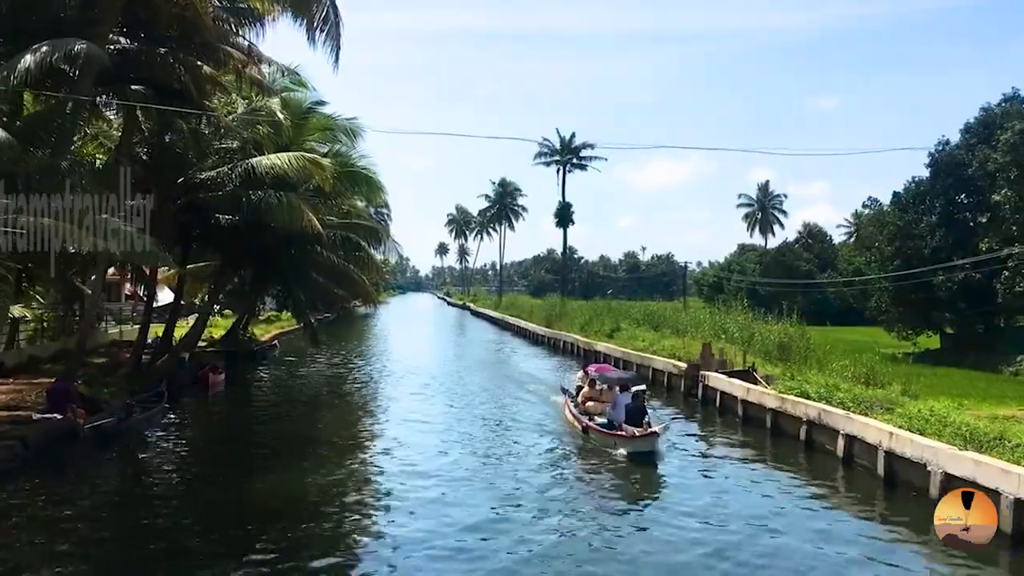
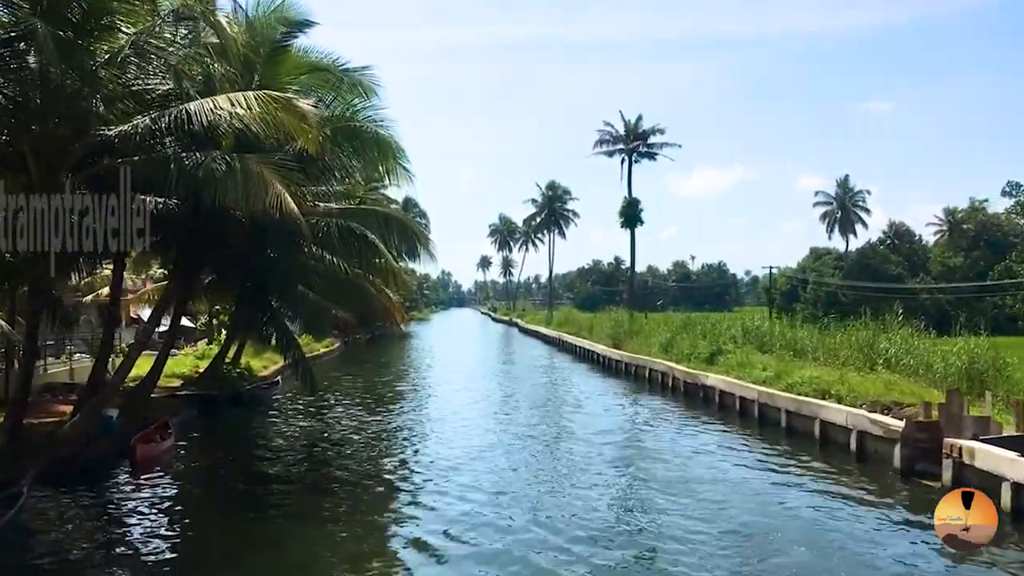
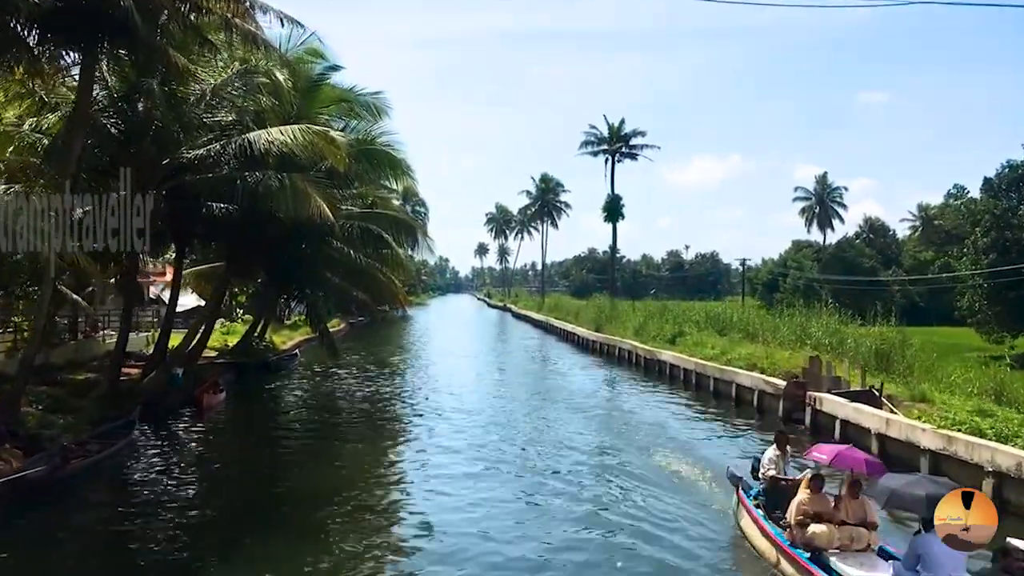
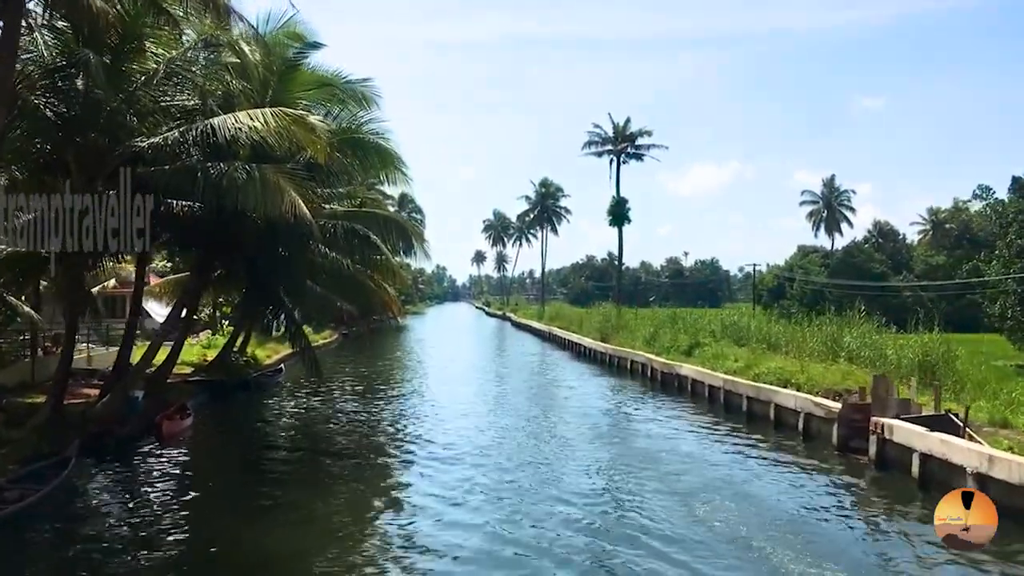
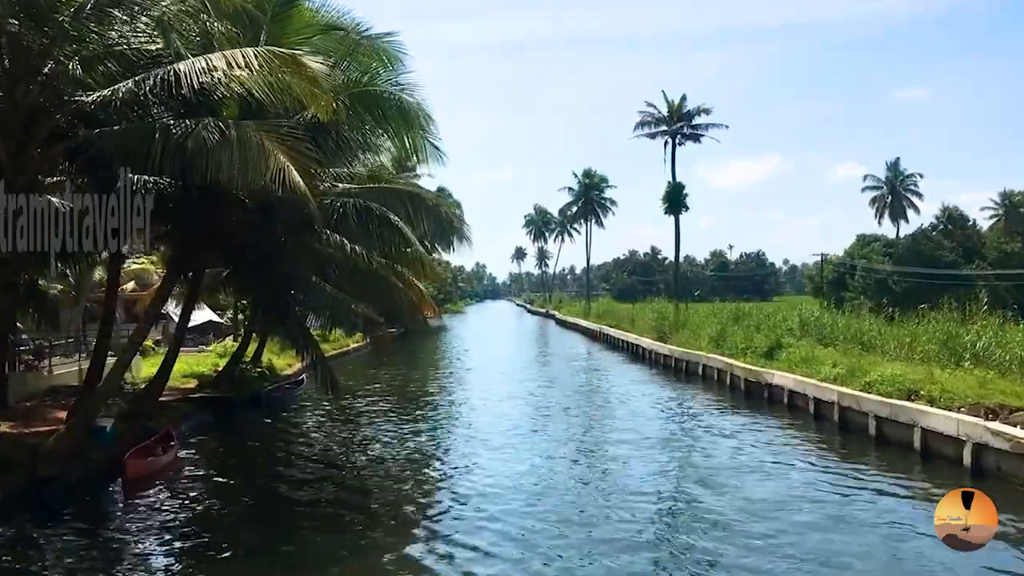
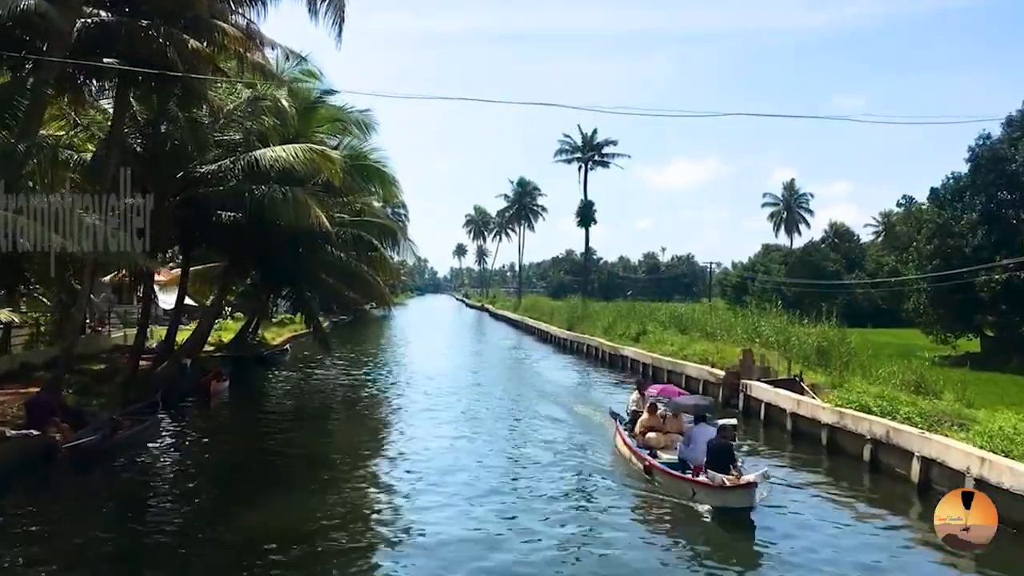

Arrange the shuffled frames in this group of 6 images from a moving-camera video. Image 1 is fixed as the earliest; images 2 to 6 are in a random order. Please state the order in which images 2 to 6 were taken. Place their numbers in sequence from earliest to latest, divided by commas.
6, 3, 4, 2, 5
